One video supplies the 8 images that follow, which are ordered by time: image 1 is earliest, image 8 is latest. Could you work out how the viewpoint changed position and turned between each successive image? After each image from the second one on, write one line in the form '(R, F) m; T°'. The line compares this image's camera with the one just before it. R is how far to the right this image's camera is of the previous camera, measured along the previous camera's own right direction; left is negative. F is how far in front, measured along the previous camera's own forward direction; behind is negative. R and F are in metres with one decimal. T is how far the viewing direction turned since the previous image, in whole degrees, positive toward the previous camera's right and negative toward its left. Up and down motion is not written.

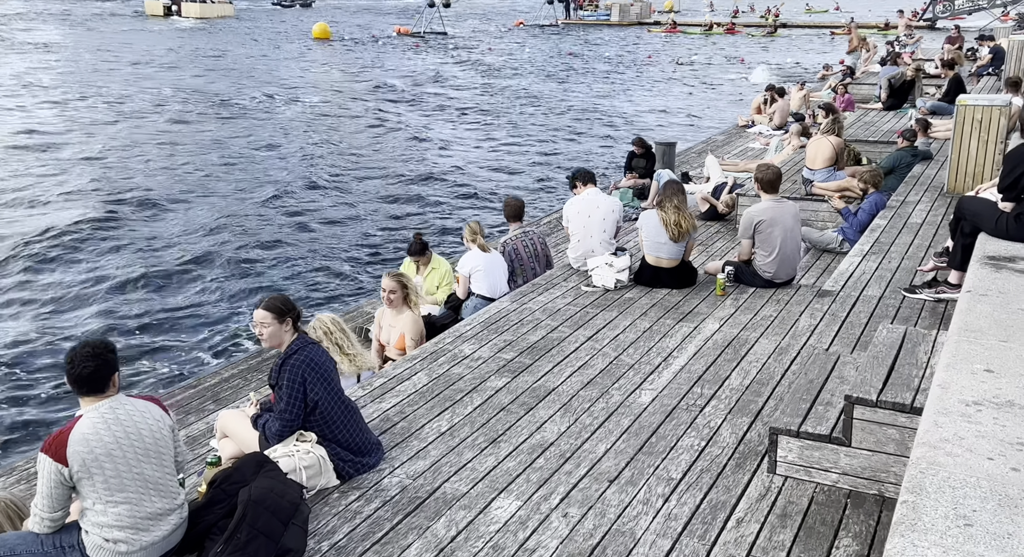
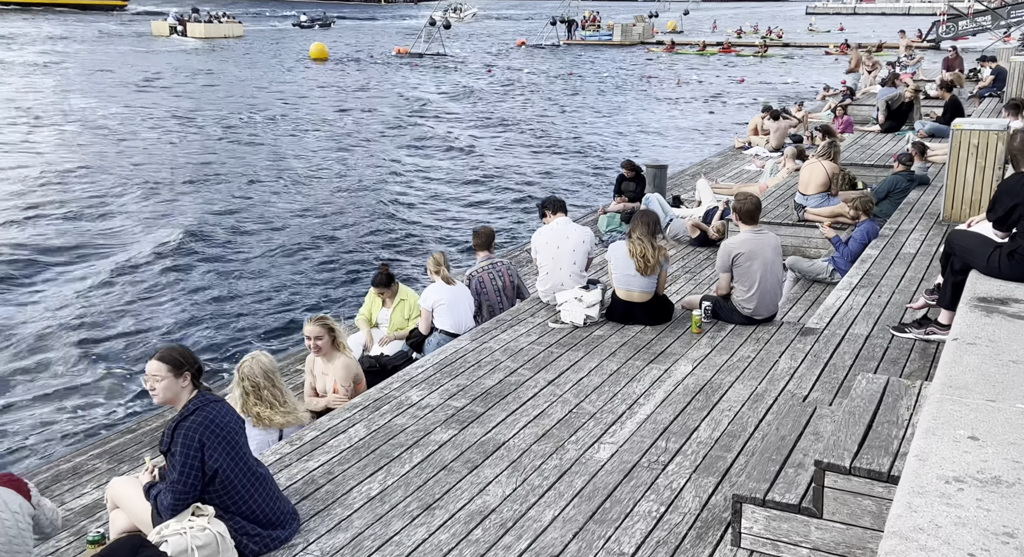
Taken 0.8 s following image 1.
(+0.3, +0.4) m; 0°
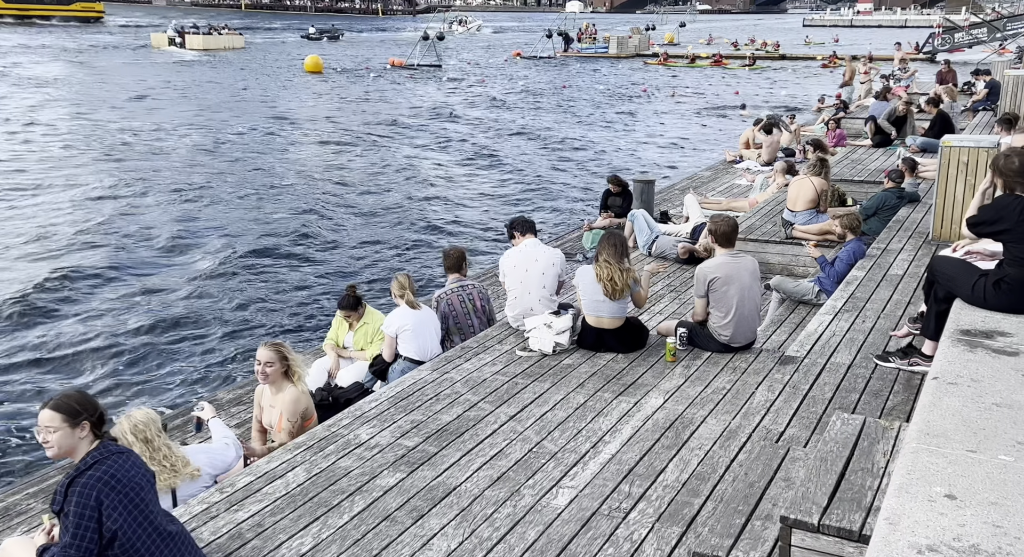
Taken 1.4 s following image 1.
(+0.2, +0.3) m; 0°
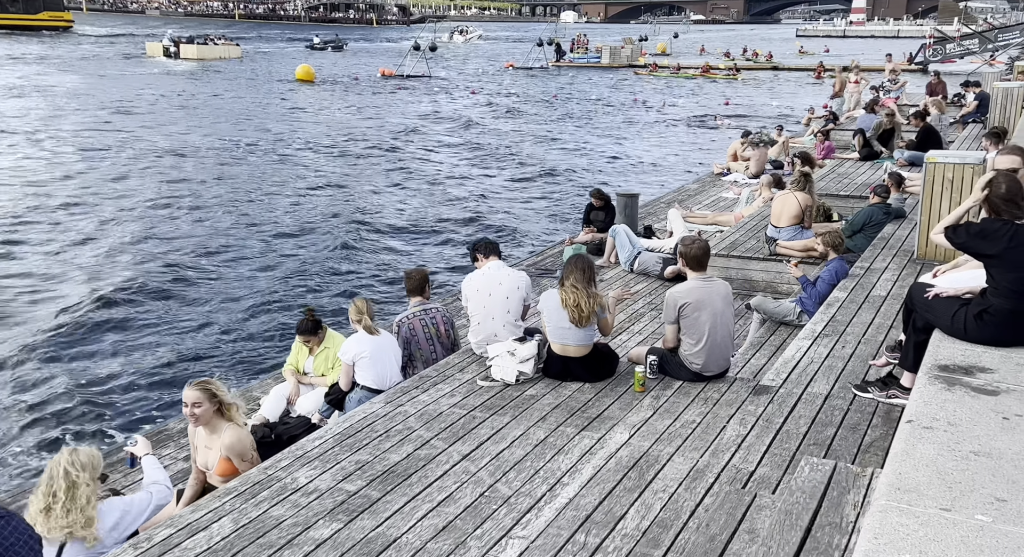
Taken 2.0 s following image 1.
(+0.2, +0.3) m; 0°
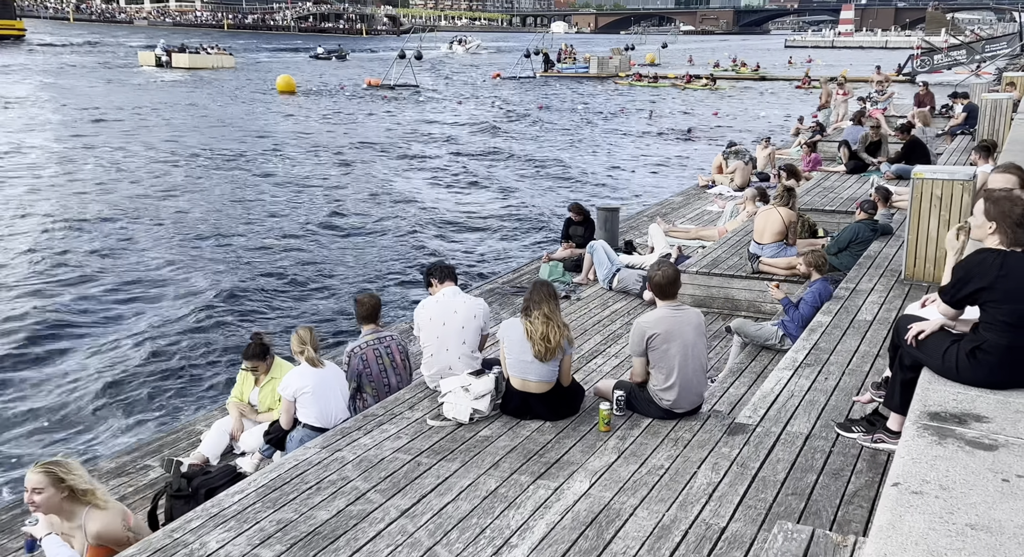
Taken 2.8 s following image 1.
(+0.2, +0.5) m; +1°
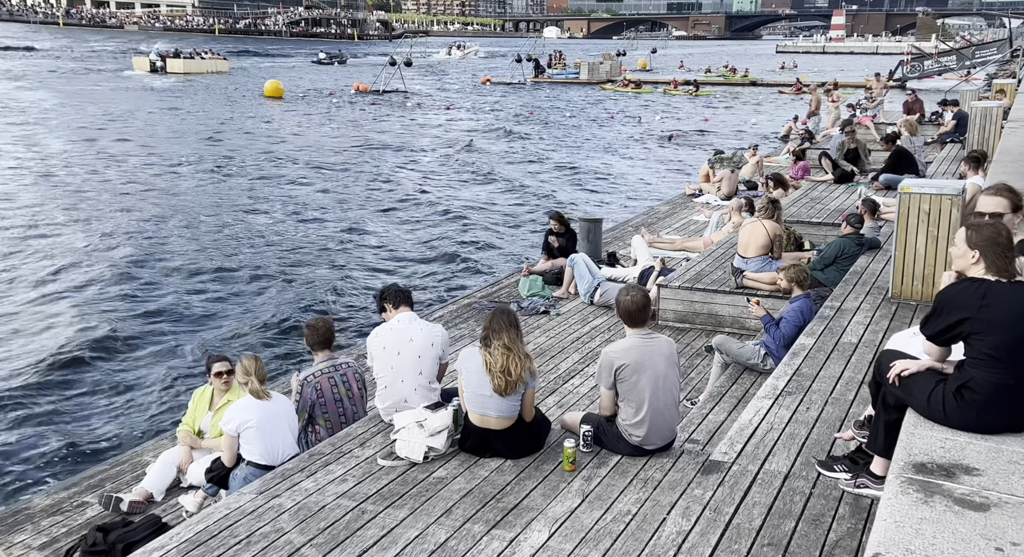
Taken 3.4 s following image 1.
(+0.2, +0.4) m; 0°
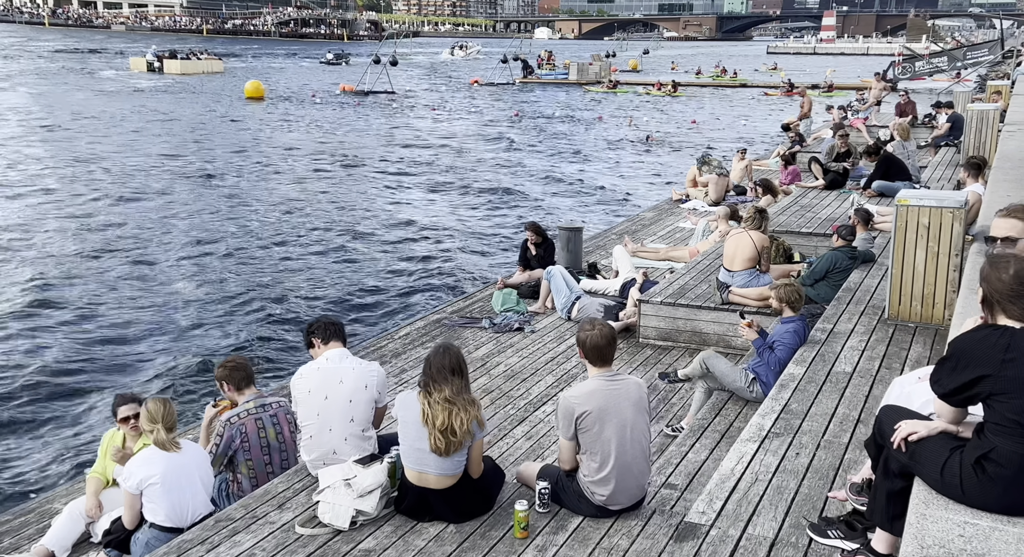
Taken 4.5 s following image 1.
(+0.2, +0.7) m; +1°
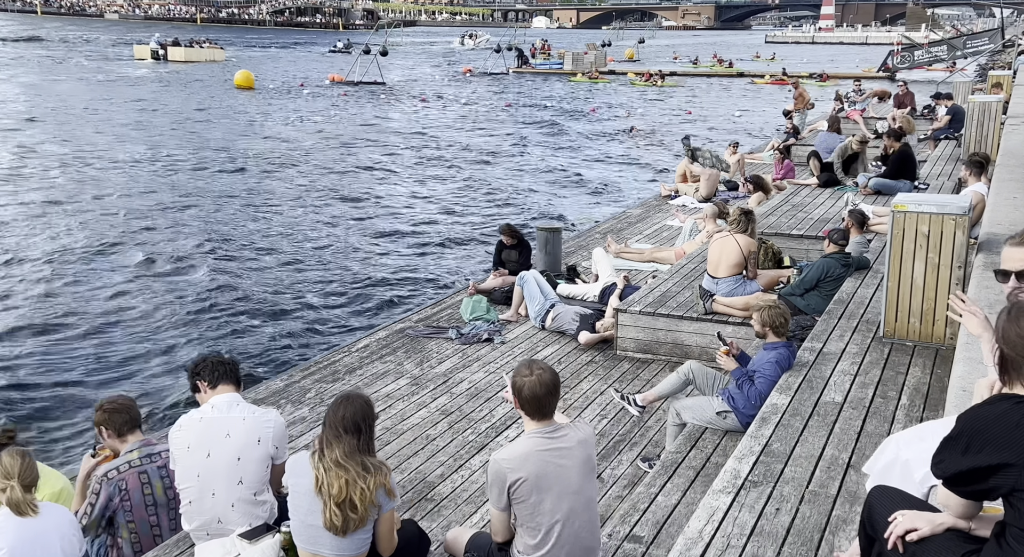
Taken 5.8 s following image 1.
(+0.3, +0.8) m; 0°
